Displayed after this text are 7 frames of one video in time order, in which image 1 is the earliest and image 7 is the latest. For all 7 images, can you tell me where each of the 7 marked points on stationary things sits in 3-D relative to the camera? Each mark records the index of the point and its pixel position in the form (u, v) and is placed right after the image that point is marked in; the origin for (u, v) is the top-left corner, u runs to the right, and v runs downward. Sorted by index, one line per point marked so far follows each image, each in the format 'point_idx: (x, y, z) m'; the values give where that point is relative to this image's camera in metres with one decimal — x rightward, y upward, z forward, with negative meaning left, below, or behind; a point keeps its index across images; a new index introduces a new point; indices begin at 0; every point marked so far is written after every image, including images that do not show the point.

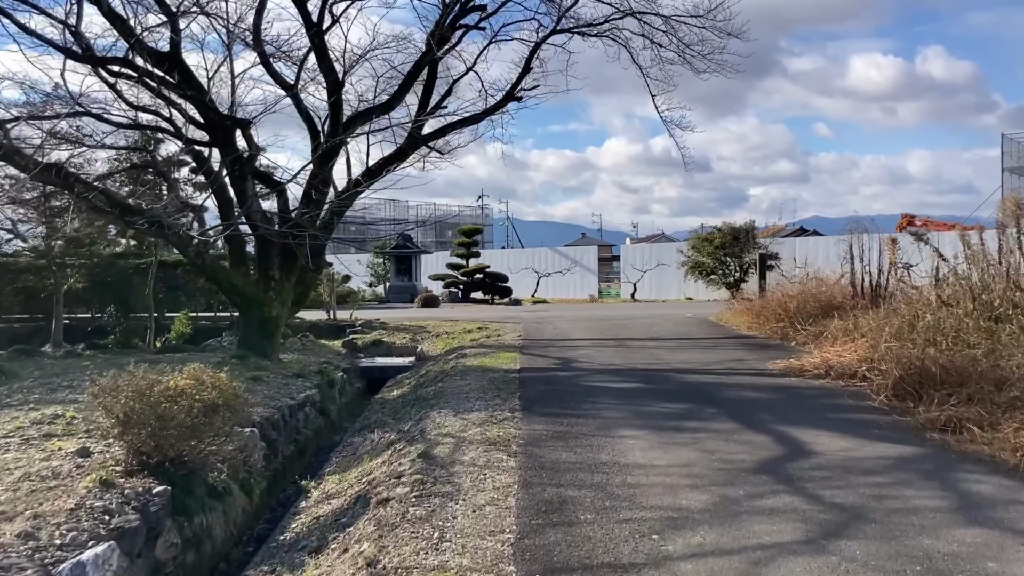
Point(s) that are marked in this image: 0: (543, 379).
0: (+0.3, -1.0, +9.2) m
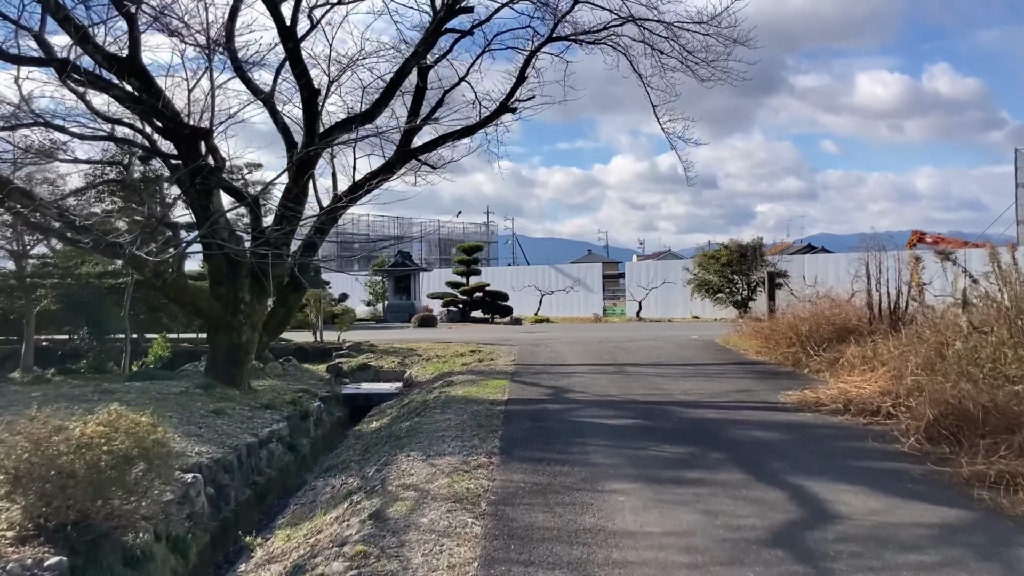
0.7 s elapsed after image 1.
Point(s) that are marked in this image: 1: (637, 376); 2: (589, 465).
0: (+0.2, -1.2, +8.3) m
1: (+1.6, -1.1, +11.0) m
2: (+0.5, -1.2, +5.9) m
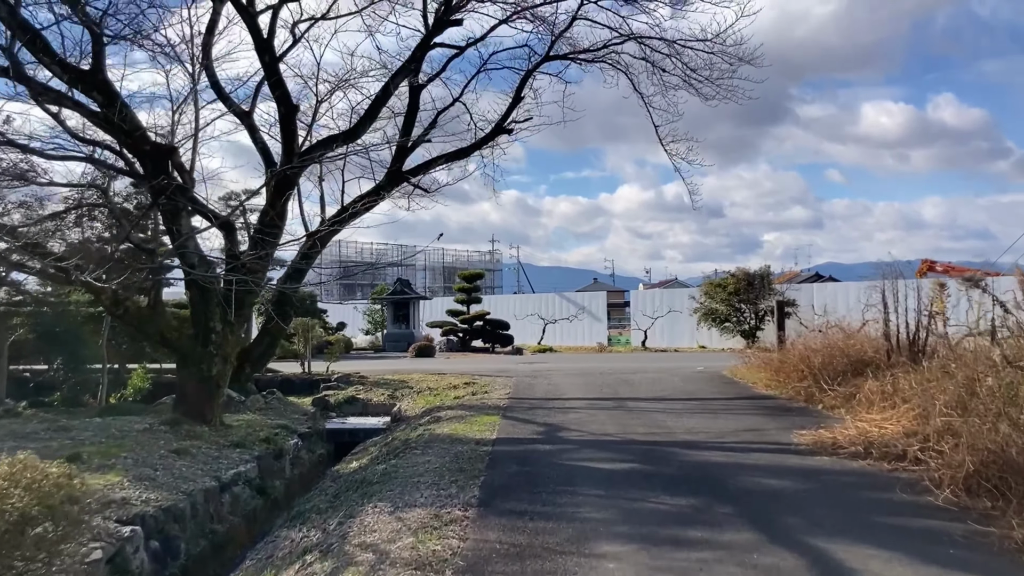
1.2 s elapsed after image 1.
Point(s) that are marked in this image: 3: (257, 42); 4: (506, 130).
0: (+0.1, -1.5, +7.6) m
1: (+1.5, -1.5, +10.2) m
2: (+0.4, -1.4, +5.2) m
3: (-2.9, +2.8, +9.9) m
4: (-0.1, +2.6, +14.3) m
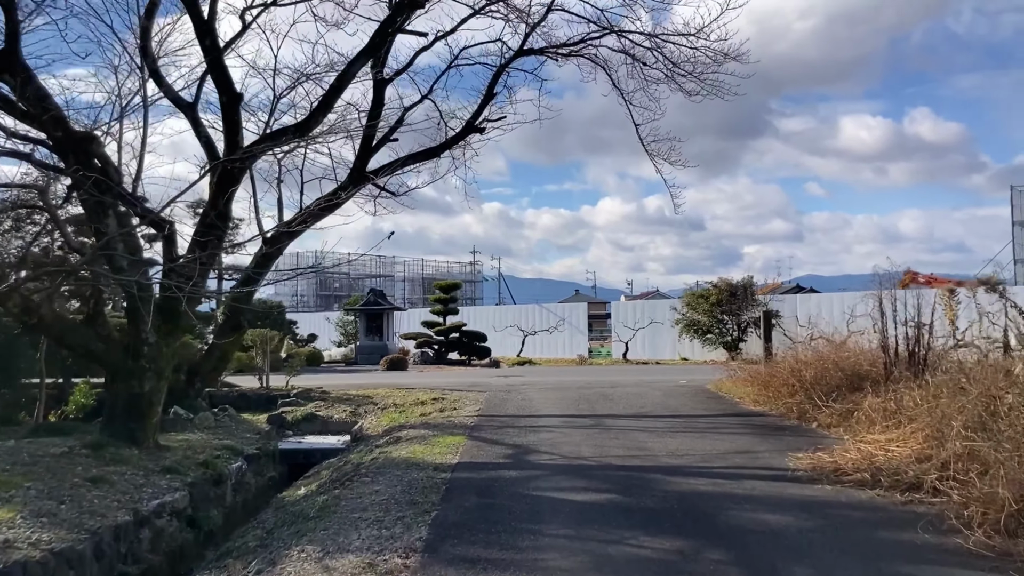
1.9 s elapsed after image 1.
0: (-0.2, -1.5, +6.7) m
1: (+1.1, -1.5, +9.3) m
2: (+0.1, -1.4, +4.3) m
3: (-3.3, +2.7, +8.9) m
4: (-0.5, +2.5, +13.4) m
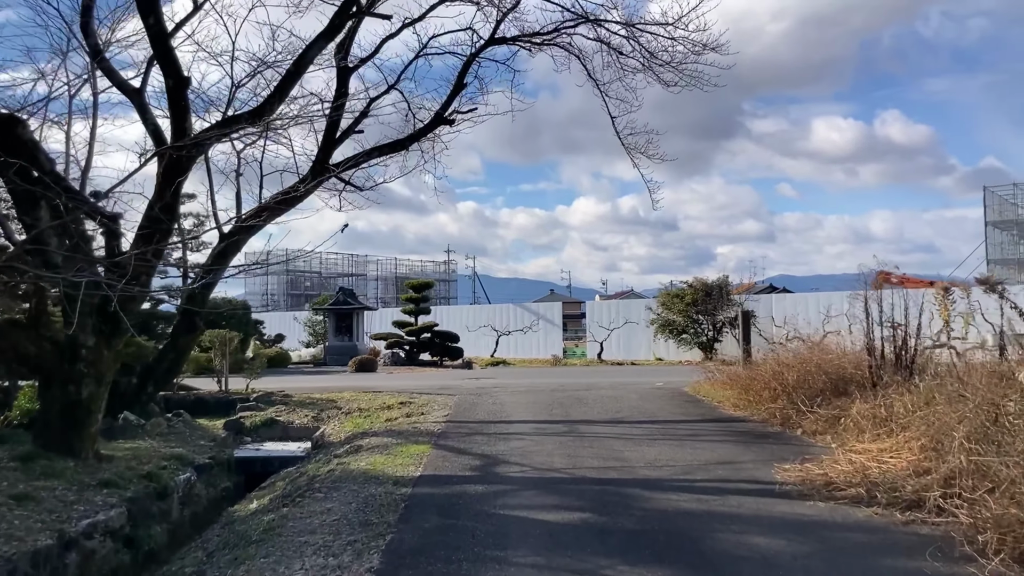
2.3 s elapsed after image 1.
0: (-0.5, -1.5, +6.1) m
1: (+0.8, -1.5, +8.8) m
2: (0.0, -1.4, +3.8) m
3: (-3.6, +2.8, +8.3) m
4: (-1.0, +2.5, +12.9) m
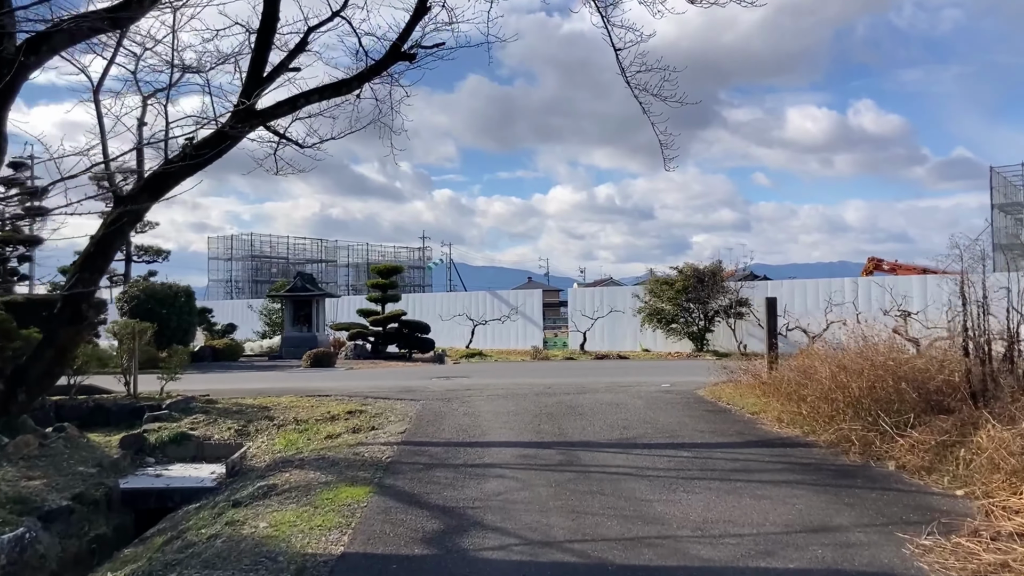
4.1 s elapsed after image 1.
0: (-0.6, -1.4, +3.5) m
1: (+0.6, -1.4, +6.3) m
2: (-0.1, -1.3, +1.2) m
3: (-3.7, +2.9, +5.5) m
4: (-1.3, +2.7, +10.2) m
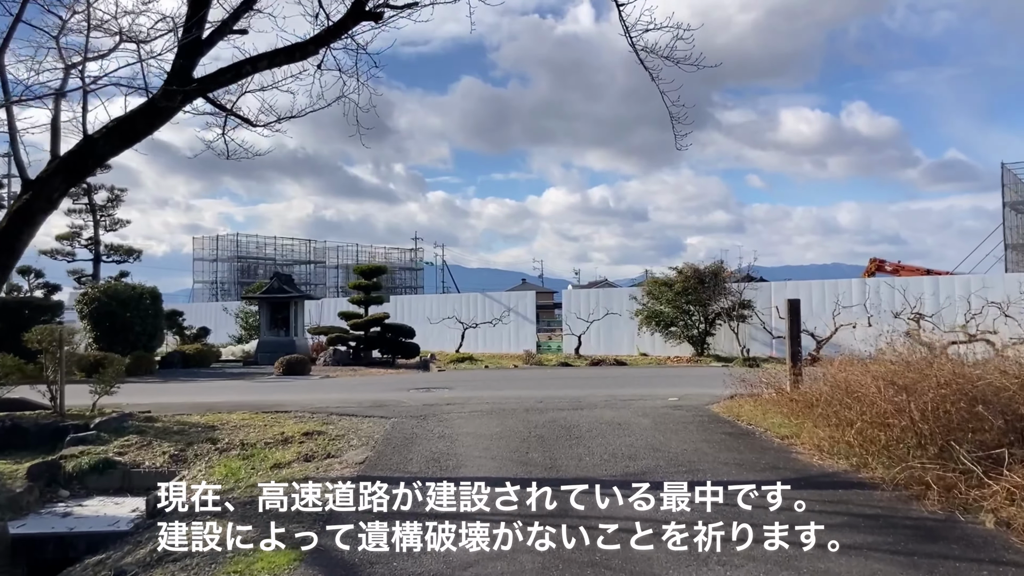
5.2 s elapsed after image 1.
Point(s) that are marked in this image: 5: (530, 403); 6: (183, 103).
0: (-0.7, -1.3, +2.0) m
1: (+0.5, -1.4, +4.7) m
2: (-0.2, -1.3, -0.4) m
3: (-3.9, +3.0, +4.0) m
4: (-1.4, +2.7, +8.7) m
5: (+0.2, -1.4, +10.8) m
6: (-3.3, +1.8, +8.1) m
